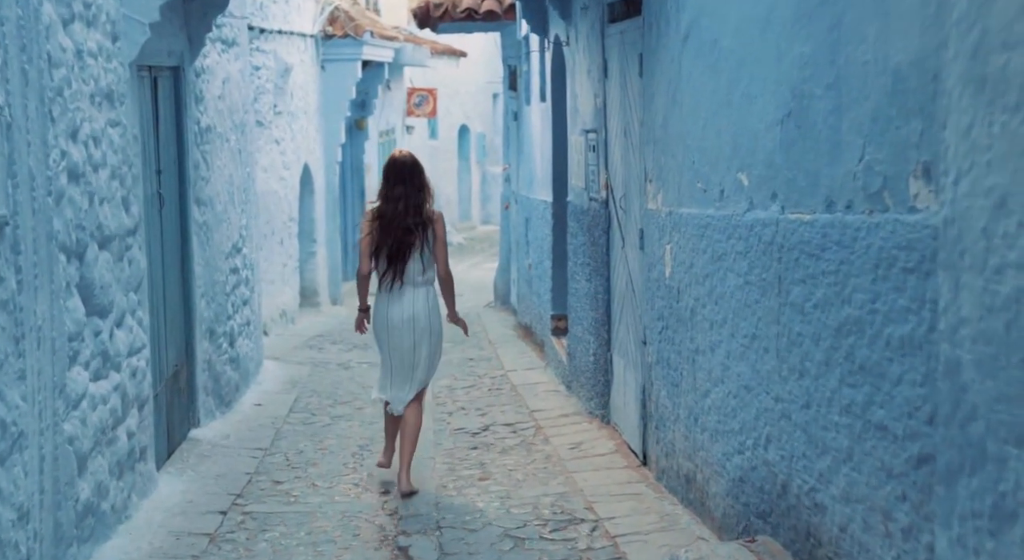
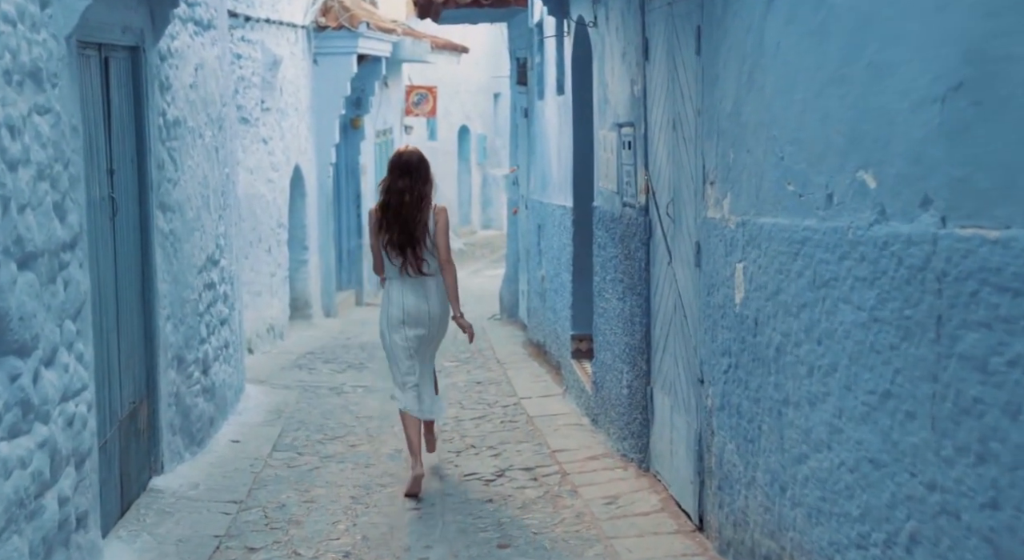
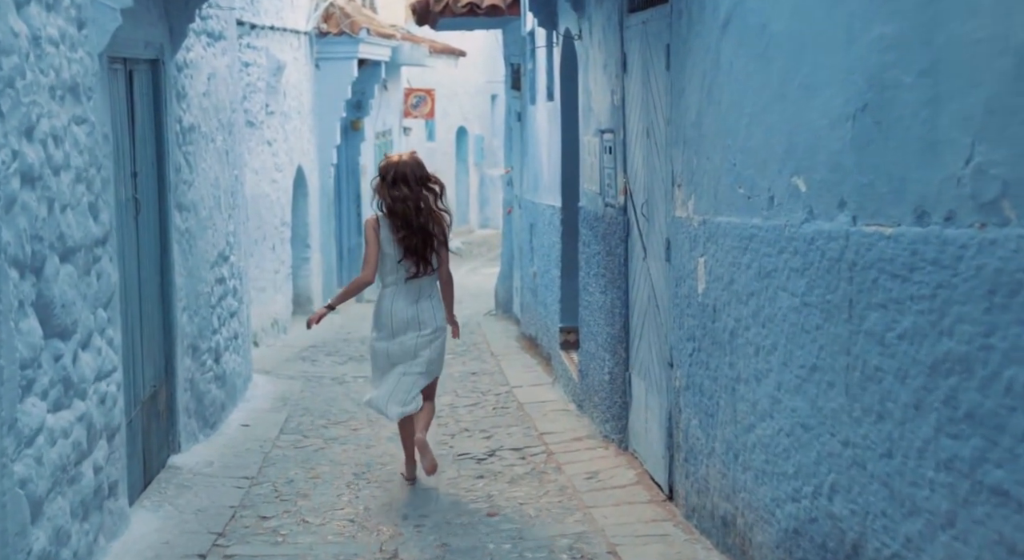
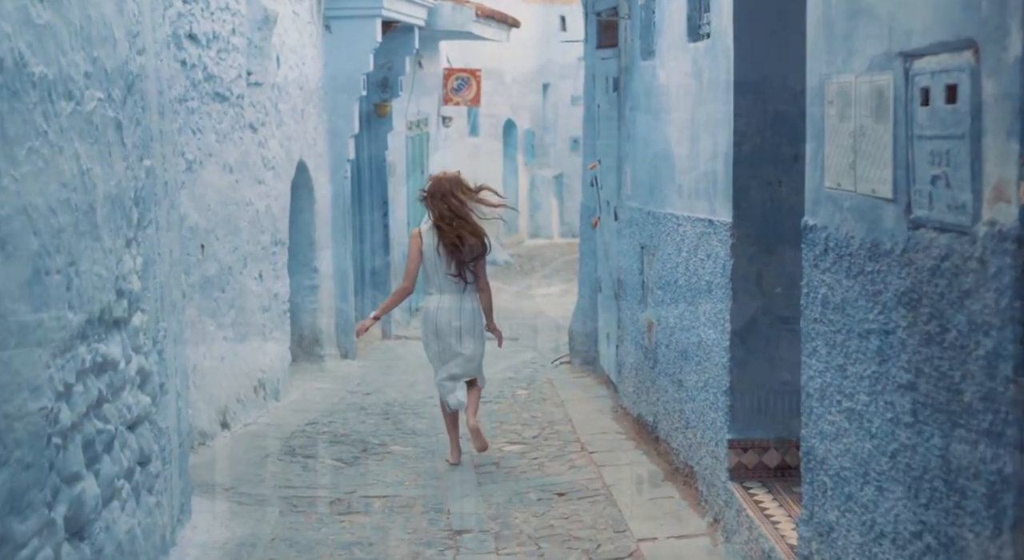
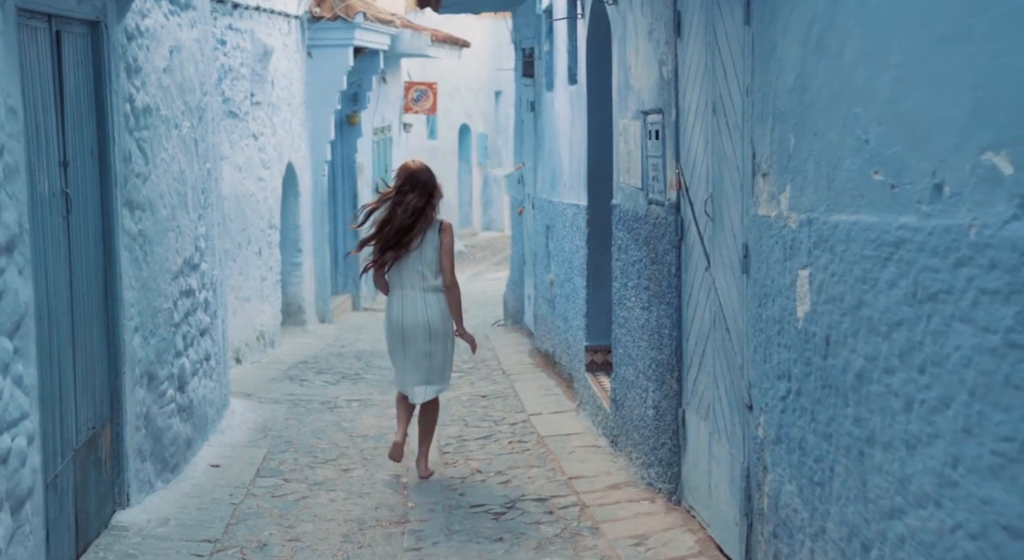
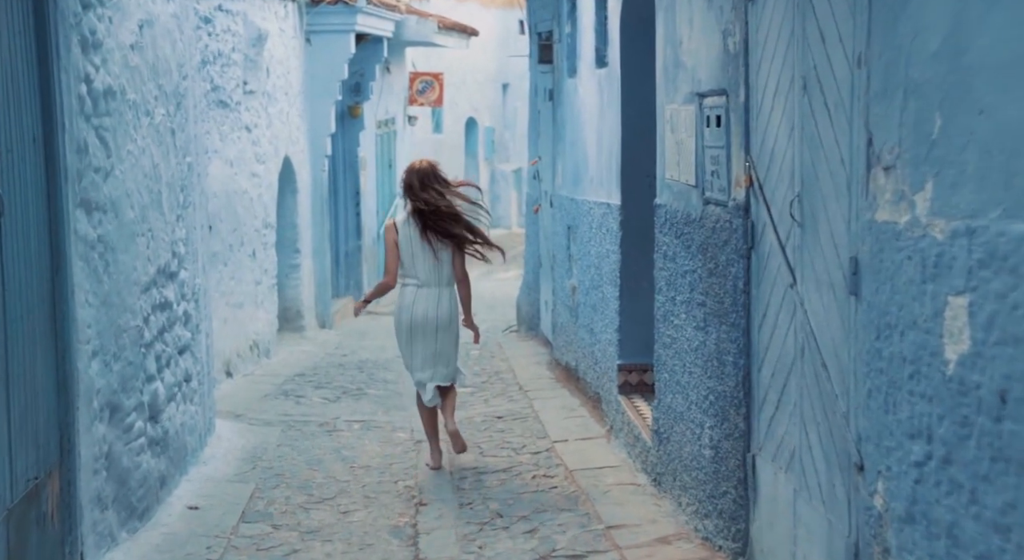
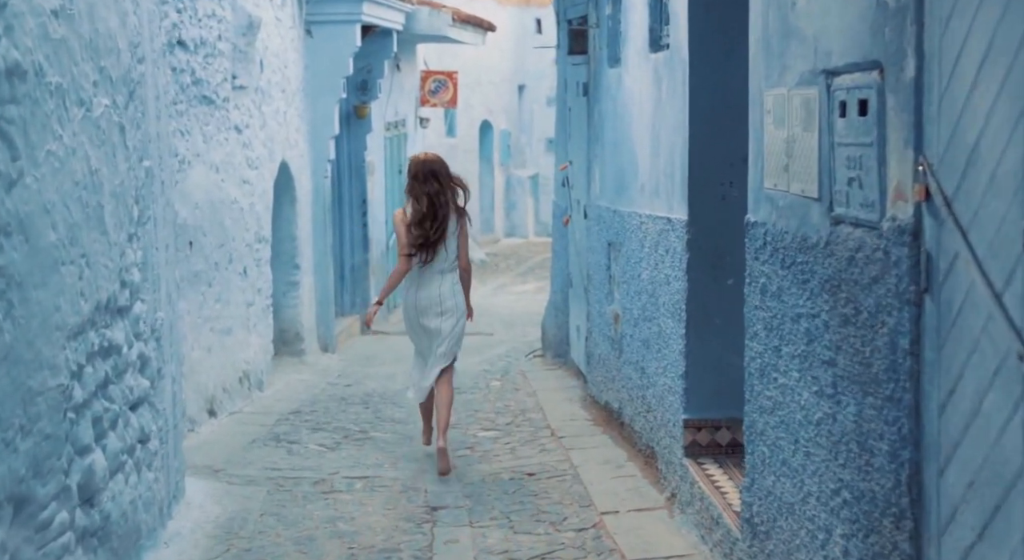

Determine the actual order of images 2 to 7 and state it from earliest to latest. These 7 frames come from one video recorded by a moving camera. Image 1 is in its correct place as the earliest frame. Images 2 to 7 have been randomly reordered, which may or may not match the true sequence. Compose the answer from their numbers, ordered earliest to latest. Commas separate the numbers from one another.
3, 2, 5, 6, 7, 4
